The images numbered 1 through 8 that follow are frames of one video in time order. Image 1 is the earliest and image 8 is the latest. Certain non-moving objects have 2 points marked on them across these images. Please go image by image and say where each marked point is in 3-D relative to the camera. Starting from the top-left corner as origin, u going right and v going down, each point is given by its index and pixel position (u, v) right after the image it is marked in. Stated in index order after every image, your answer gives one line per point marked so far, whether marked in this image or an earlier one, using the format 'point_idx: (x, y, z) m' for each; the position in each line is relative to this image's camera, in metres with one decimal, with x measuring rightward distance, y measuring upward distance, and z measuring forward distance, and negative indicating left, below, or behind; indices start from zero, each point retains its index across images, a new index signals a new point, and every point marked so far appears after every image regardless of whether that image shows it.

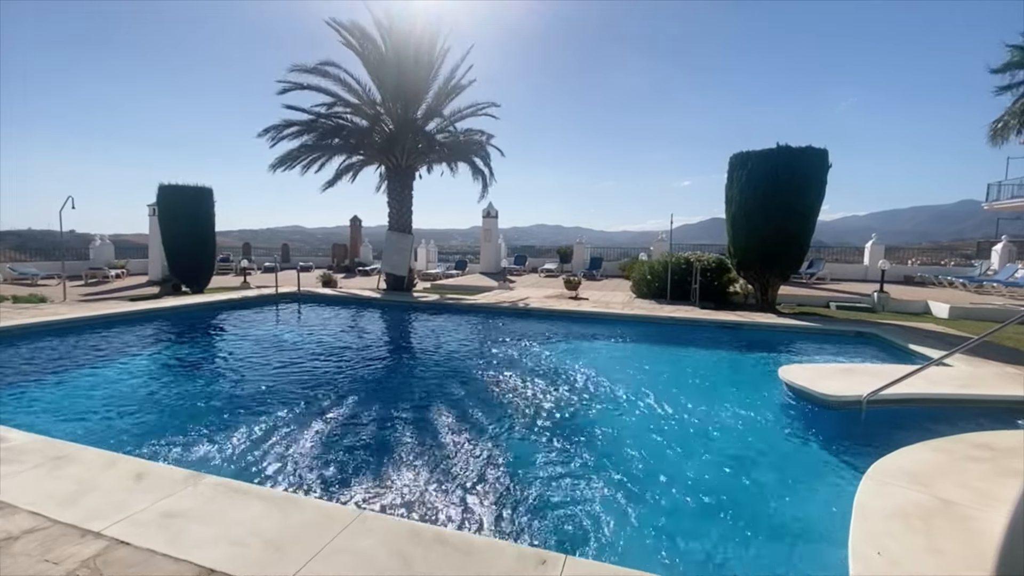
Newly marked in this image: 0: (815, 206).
0: (+6.3, +1.7, +9.7) m
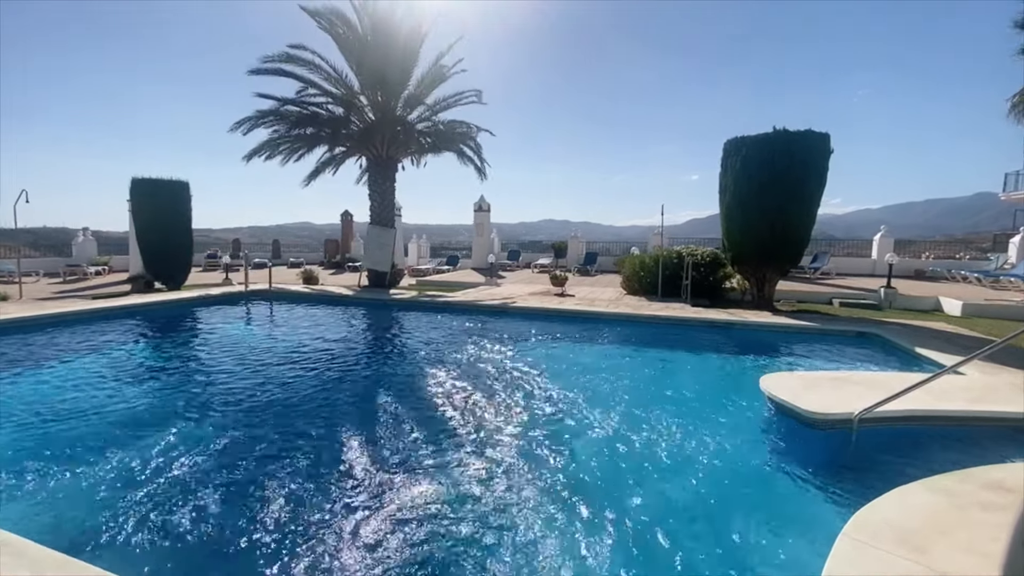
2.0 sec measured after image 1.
0: (+5.9, +1.8, +9.0) m
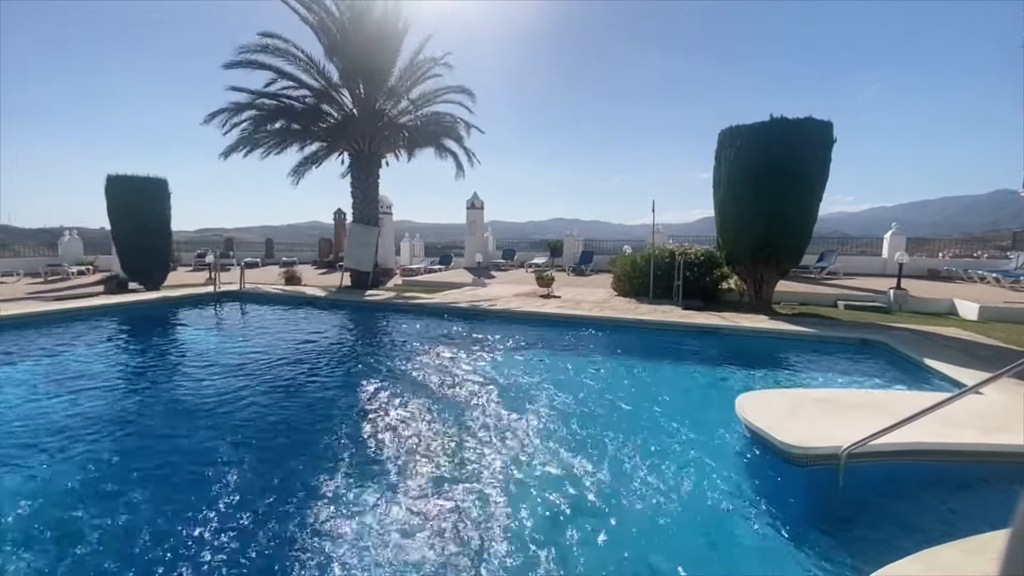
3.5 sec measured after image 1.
0: (+5.4, +1.8, +8.3) m
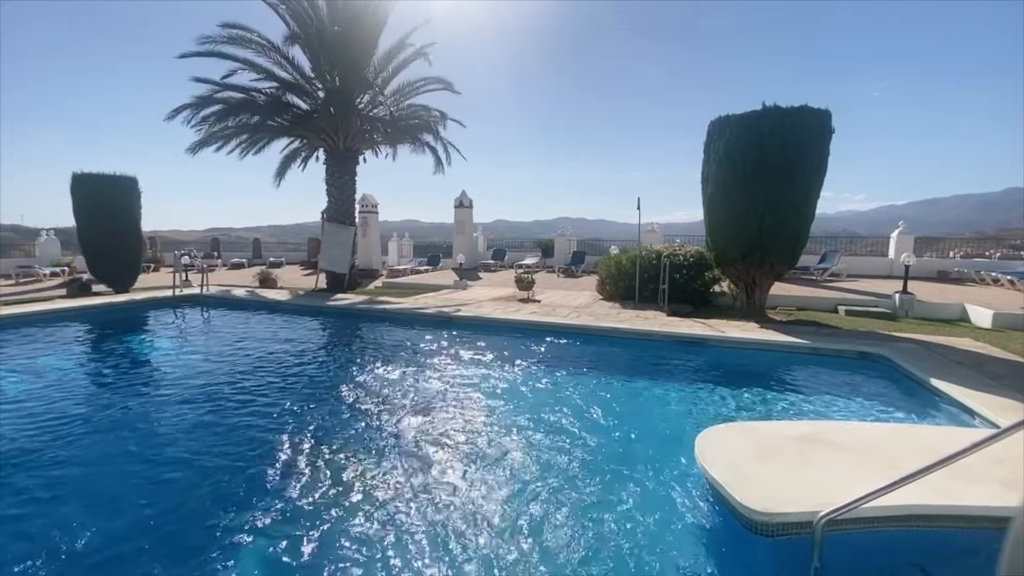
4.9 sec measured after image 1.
0: (+4.9, +1.7, +7.6) m
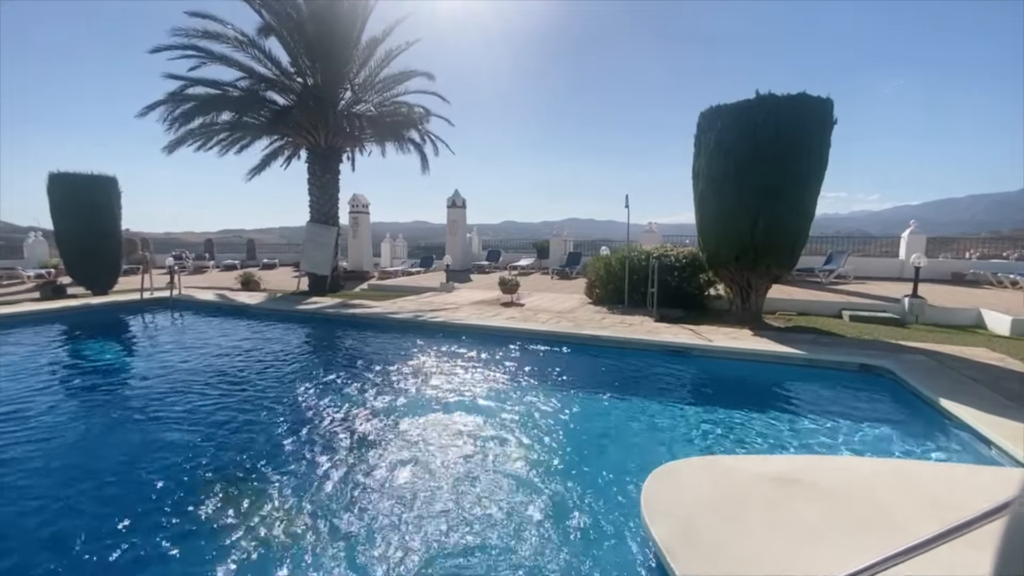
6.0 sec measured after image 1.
0: (+4.5, +1.6, +7.0) m
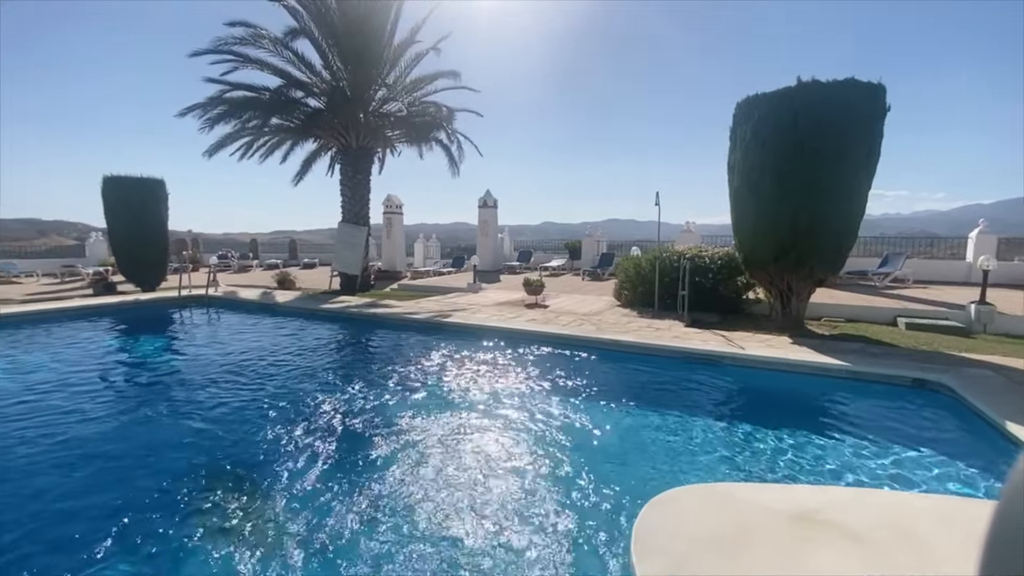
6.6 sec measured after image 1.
0: (+4.8, +1.5, +6.4) m
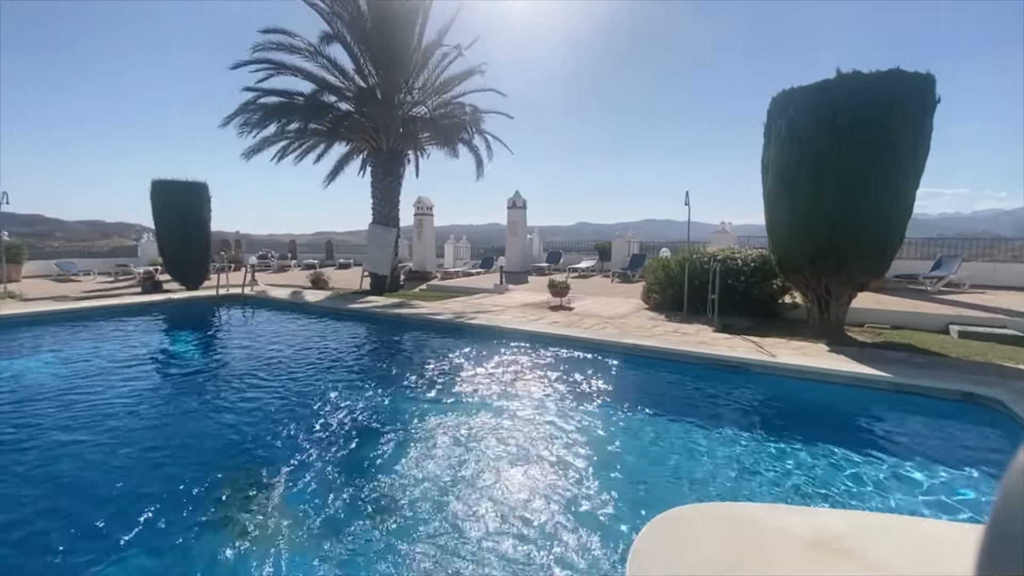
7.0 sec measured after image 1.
0: (+5.1, +1.5, +6.0) m
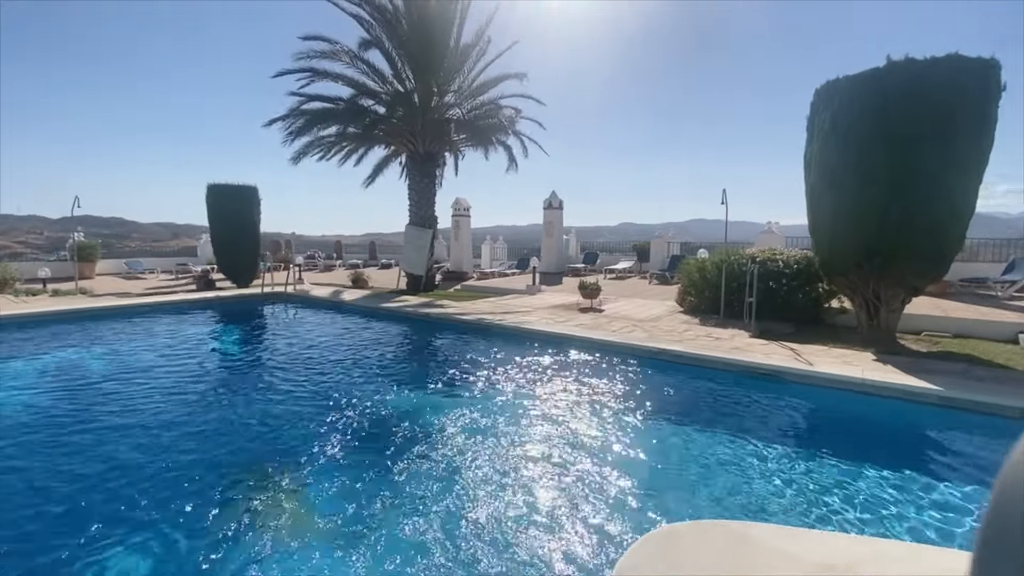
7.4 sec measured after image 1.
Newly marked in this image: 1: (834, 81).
0: (+5.4, +1.4, +5.4) m
1: (+4.2, +2.7, +6.1) m
